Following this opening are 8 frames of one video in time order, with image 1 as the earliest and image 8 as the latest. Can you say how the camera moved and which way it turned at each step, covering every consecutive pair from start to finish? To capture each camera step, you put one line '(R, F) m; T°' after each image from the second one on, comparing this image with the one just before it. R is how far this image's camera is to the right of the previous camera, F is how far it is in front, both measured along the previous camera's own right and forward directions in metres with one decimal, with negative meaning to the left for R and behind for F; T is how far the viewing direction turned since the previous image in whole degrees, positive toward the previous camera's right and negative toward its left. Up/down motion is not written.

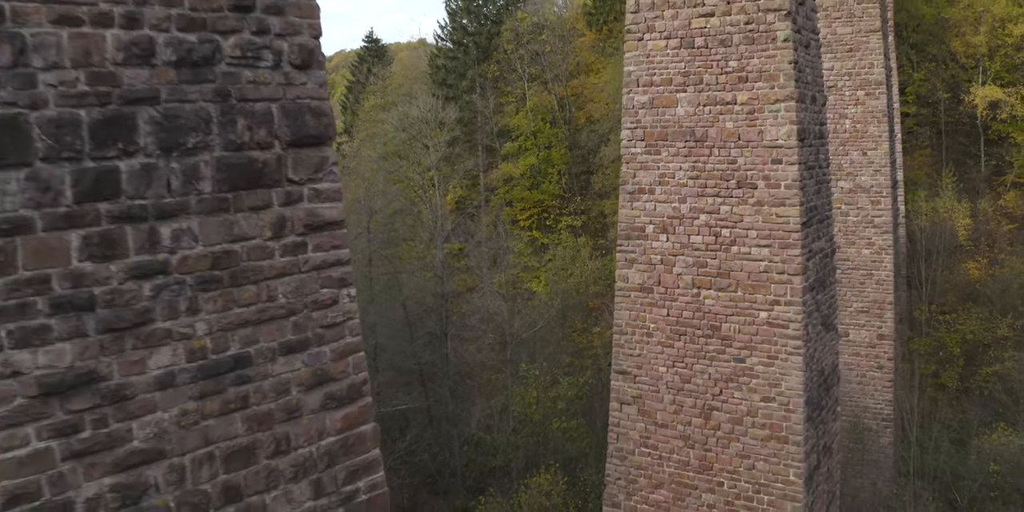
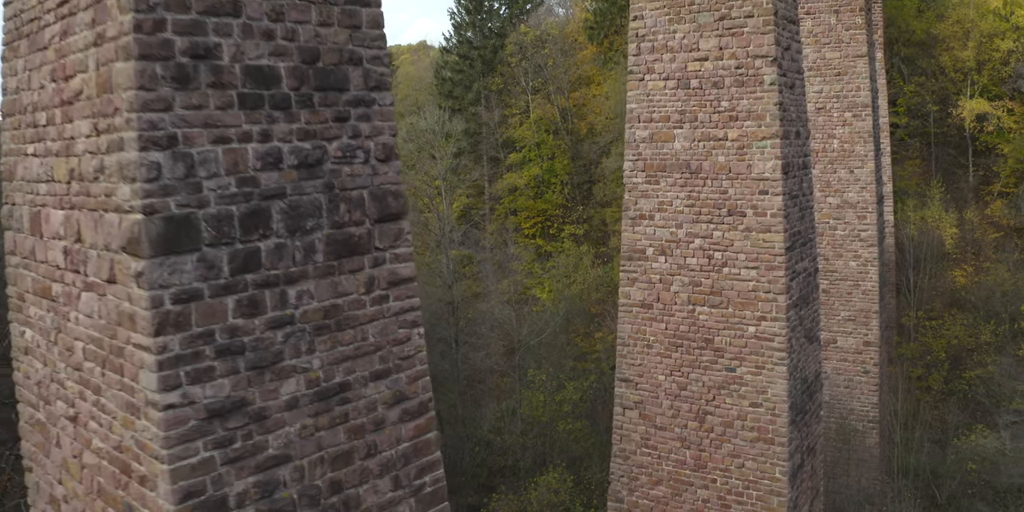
(-0.1, -0.5) m; 0°
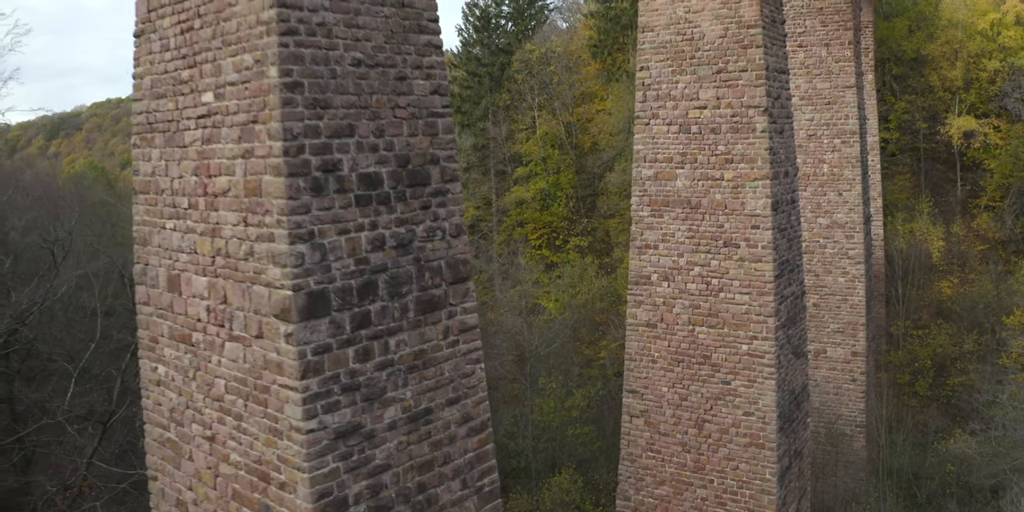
(-0.2, -0.7) m; 0°
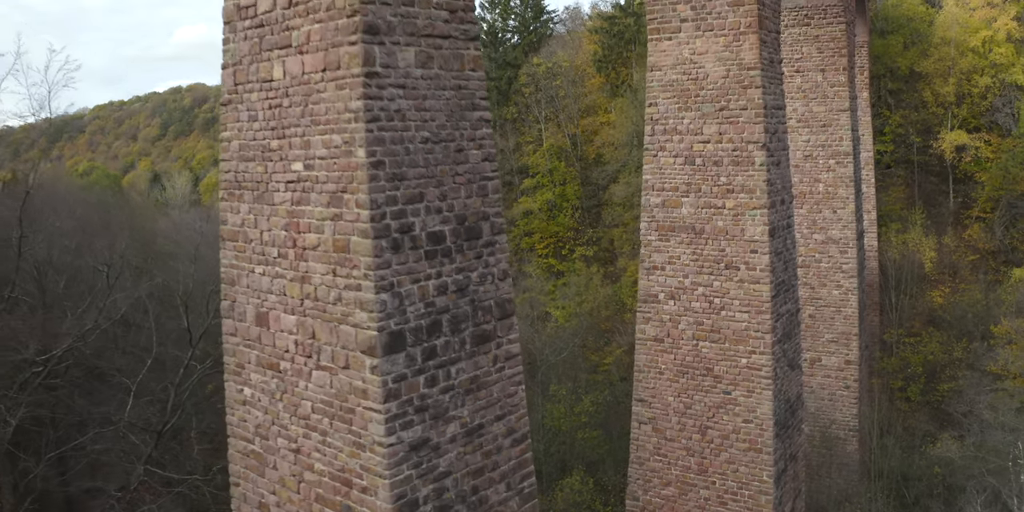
(-0.2, -0.6) m; 0°
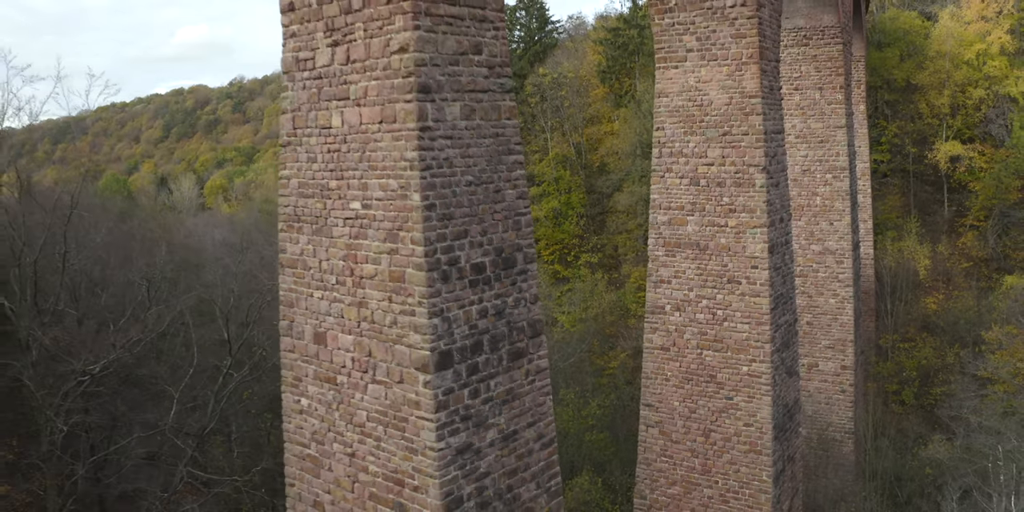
(-0.2, -0.5) m; 0°
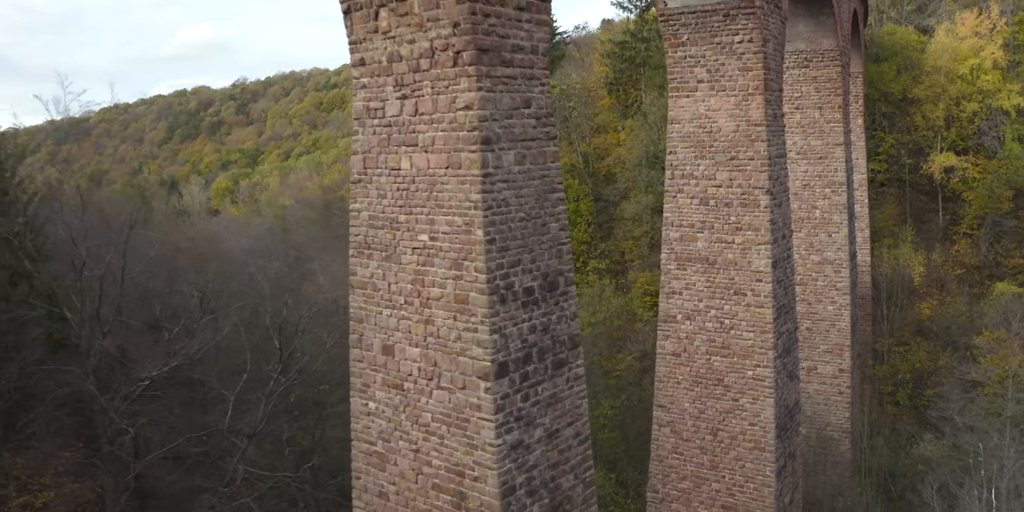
(-0.3, -0.7) m; 0°
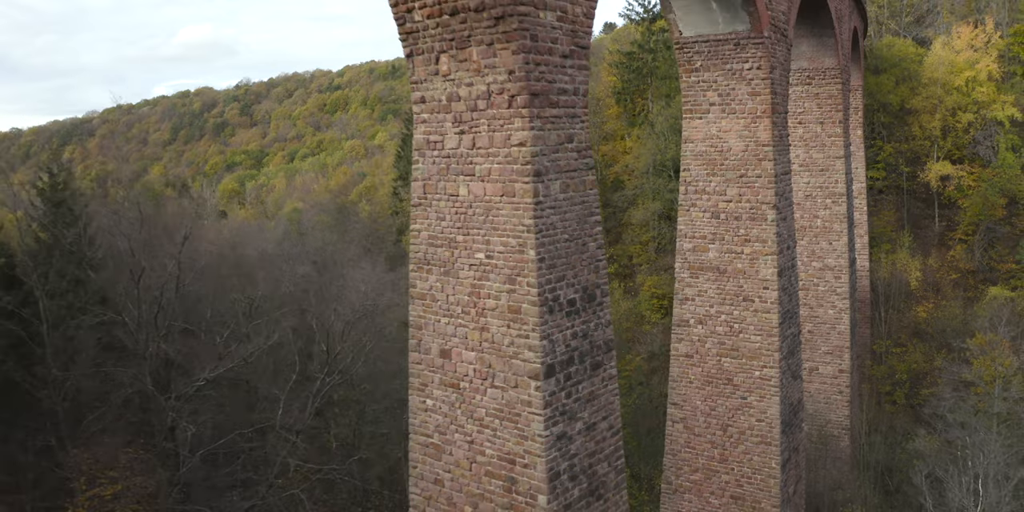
(-0.3, -0.7) m; 0°
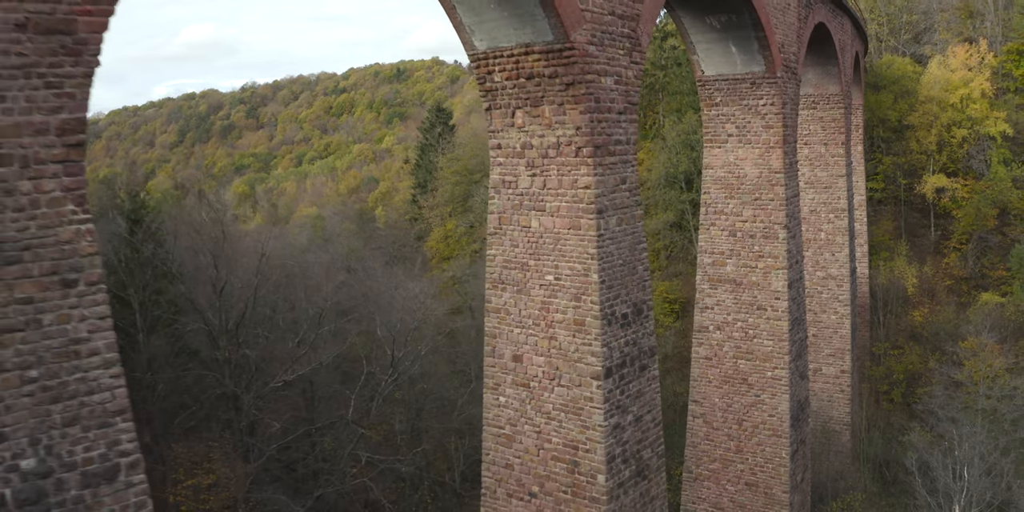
(-0.6, -1.1) m; 0°
